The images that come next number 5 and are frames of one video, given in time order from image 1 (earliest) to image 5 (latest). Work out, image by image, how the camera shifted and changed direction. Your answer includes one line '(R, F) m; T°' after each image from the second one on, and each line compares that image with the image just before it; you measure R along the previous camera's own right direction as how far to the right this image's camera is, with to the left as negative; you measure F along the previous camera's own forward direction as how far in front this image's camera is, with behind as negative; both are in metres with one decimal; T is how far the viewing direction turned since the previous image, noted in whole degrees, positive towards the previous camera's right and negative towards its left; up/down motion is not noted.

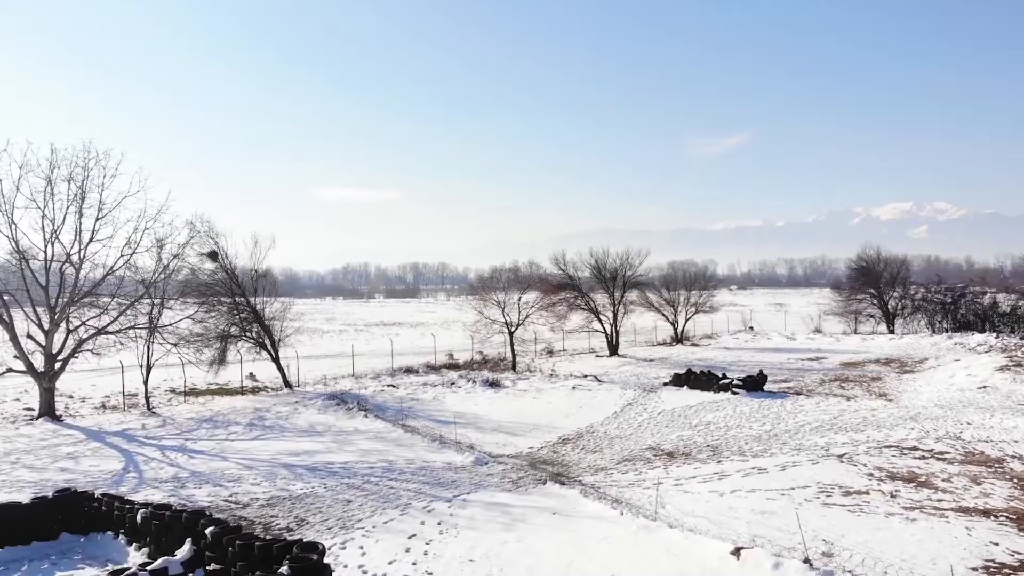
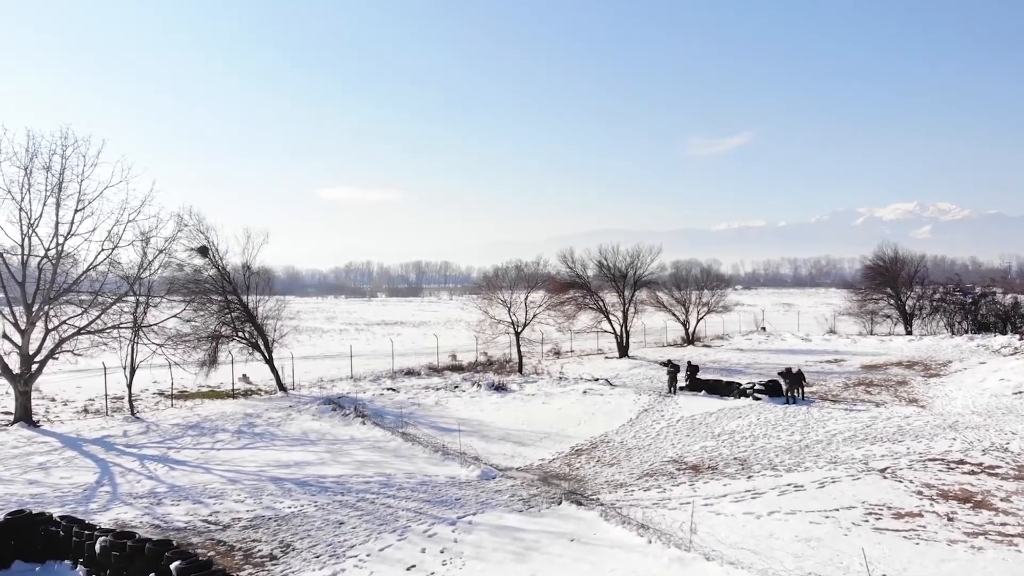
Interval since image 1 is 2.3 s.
(-0.1, +1.1) m; 0°
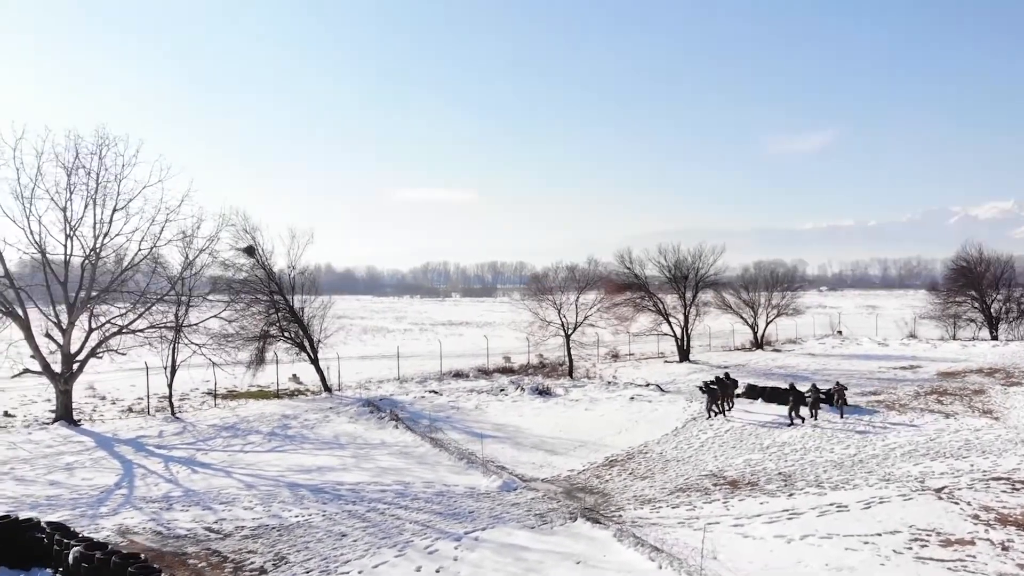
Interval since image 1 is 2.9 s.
(+0.7, +0.7) m; -5°
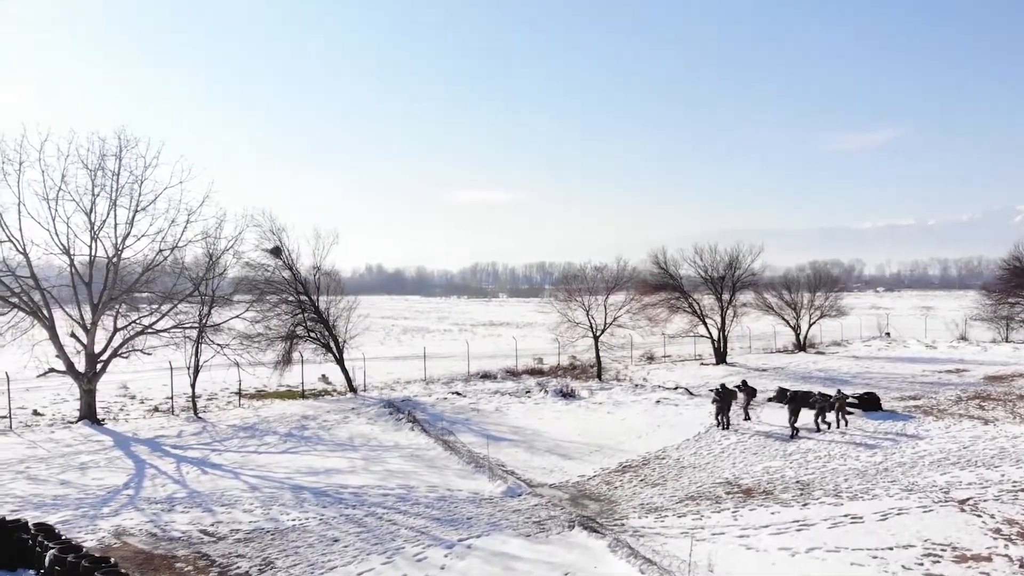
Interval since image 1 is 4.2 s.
(+0.6, +0.3) m; -3°
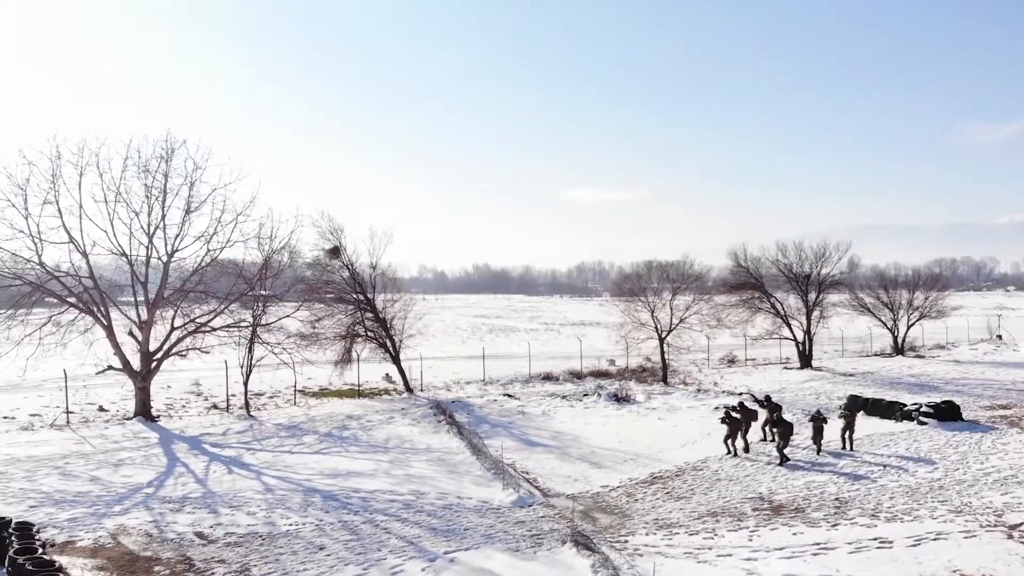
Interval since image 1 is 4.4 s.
(+1.2, +0.6) m; -7°
